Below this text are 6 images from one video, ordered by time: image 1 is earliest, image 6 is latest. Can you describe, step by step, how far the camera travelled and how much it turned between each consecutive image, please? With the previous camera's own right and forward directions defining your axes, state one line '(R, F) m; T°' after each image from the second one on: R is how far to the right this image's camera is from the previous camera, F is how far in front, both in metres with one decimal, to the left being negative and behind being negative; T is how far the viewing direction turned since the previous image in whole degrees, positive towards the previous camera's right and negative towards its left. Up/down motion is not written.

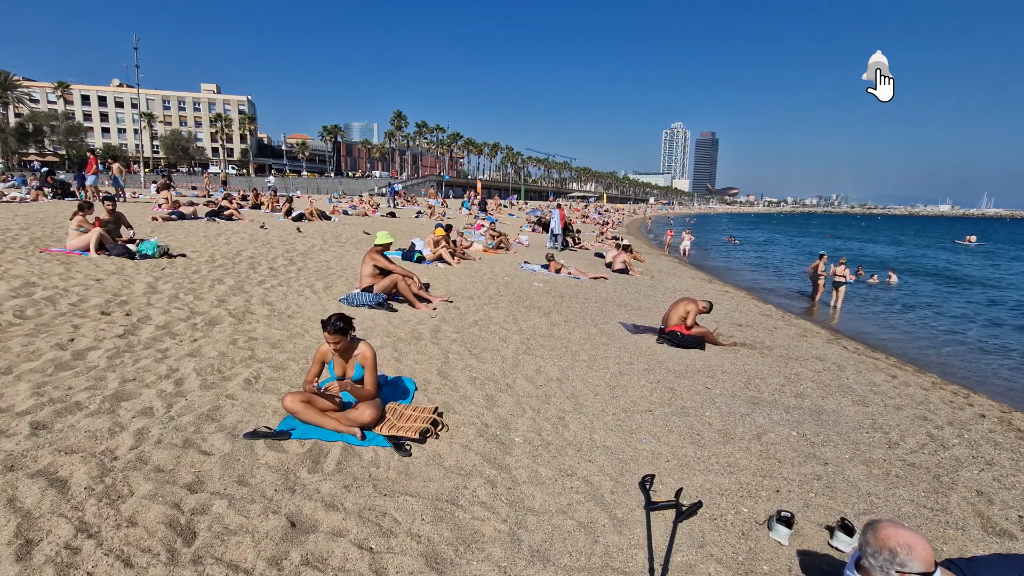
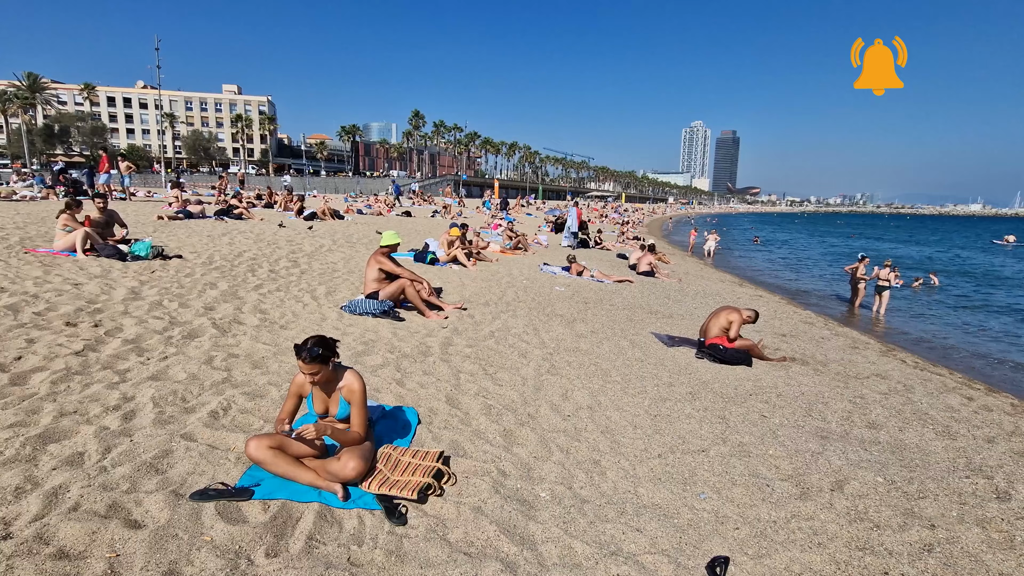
(-0.1, +0.9) m; -2°
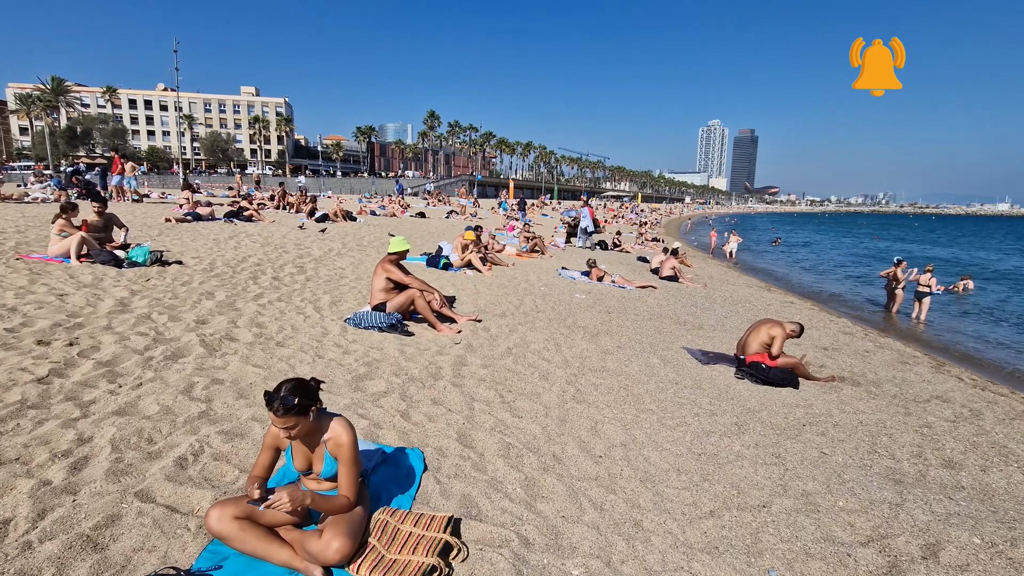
(-0.1, +0.6) m; -2°
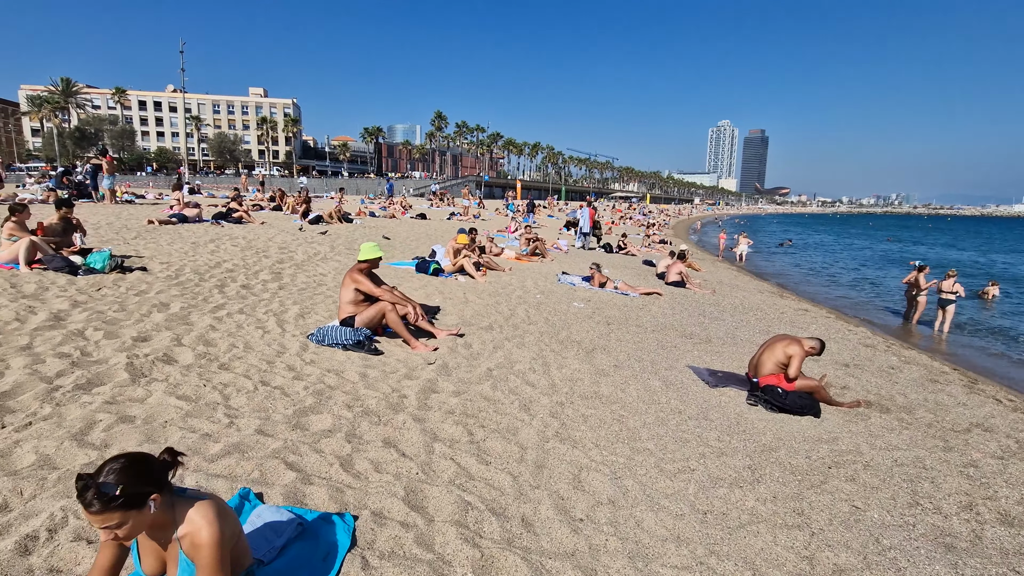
(+0.3, +0.7) m; -1°
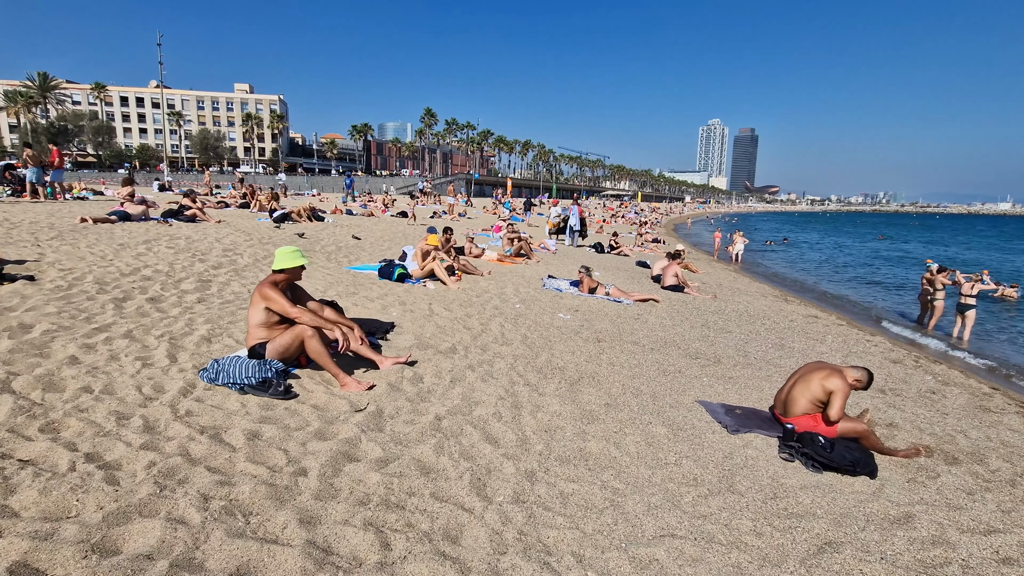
(+0.3, +1.4) m; +1°
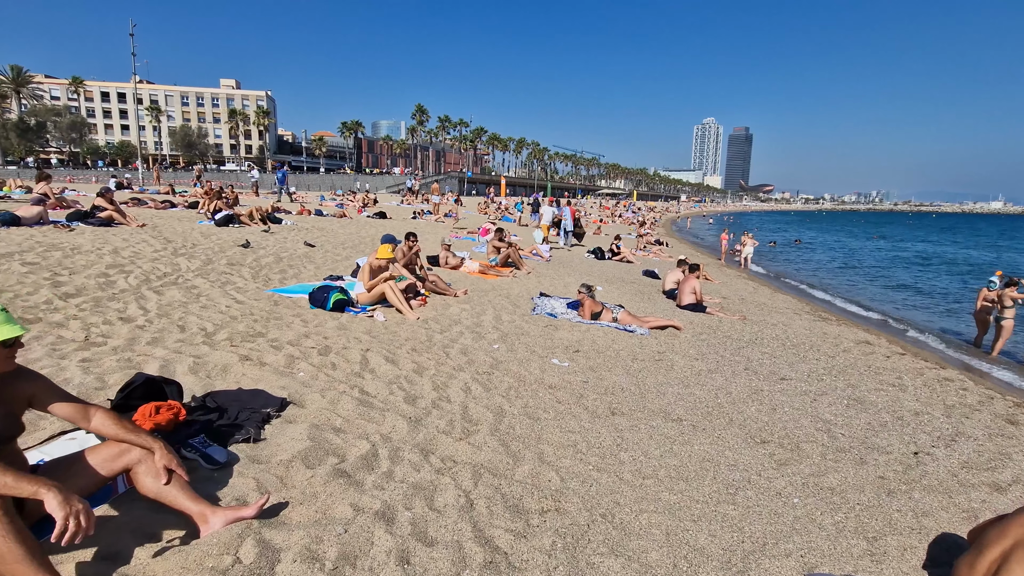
(+0.2, +2.5) m; +1°
